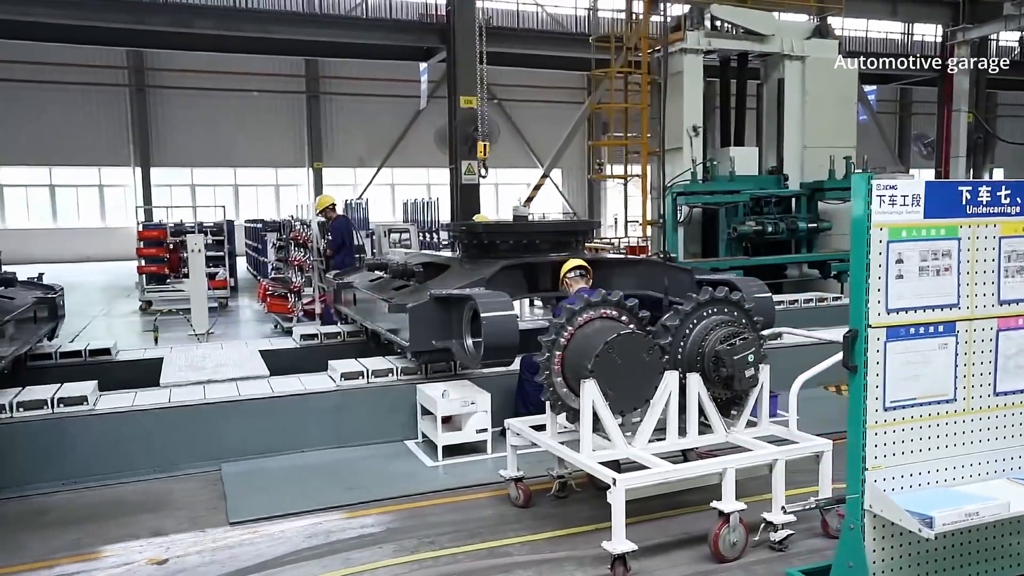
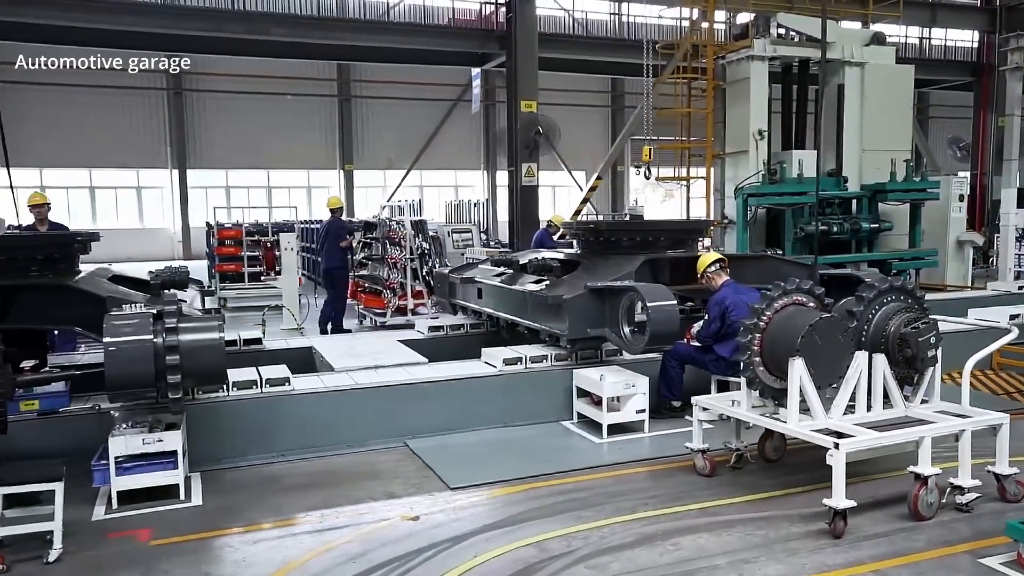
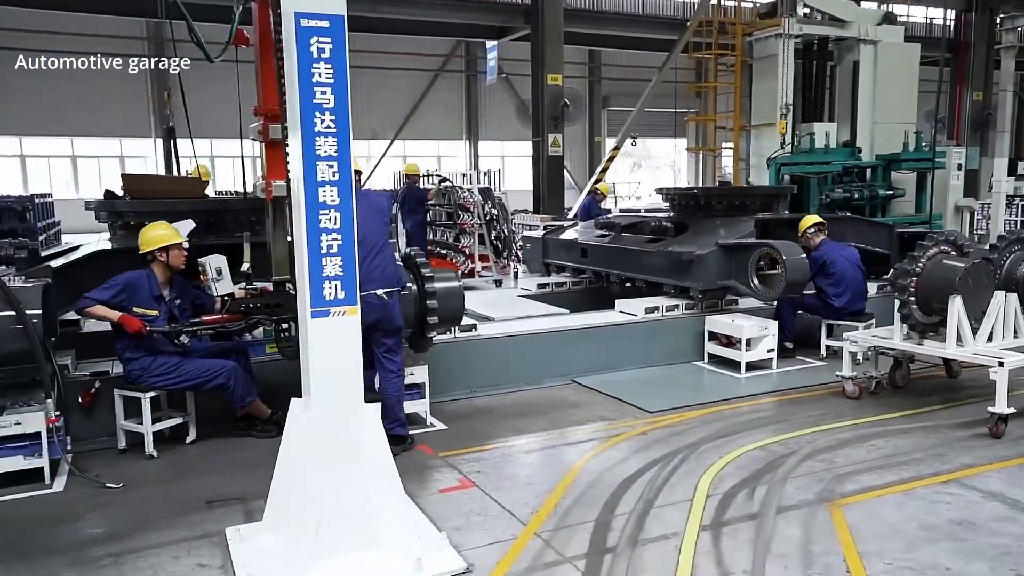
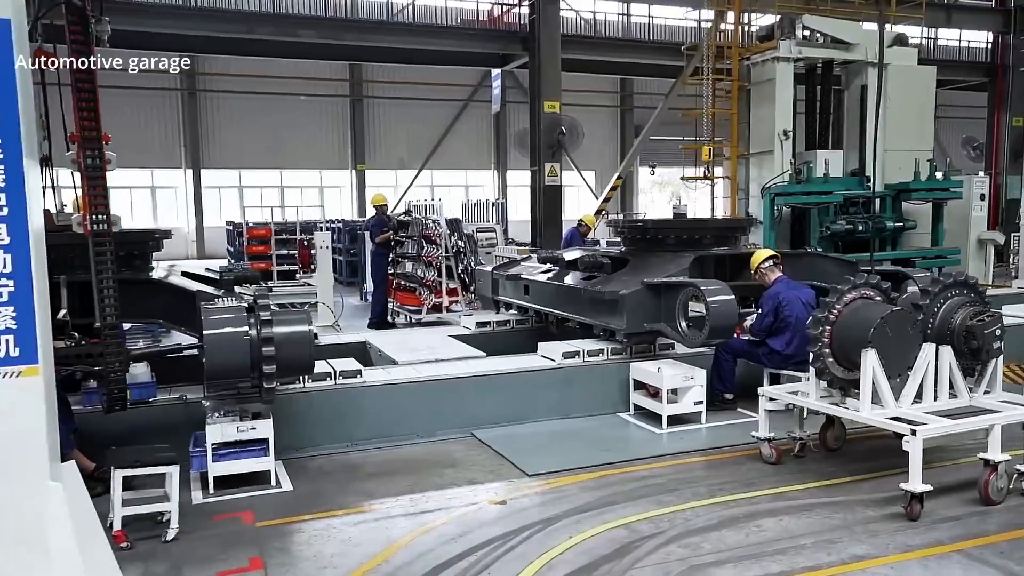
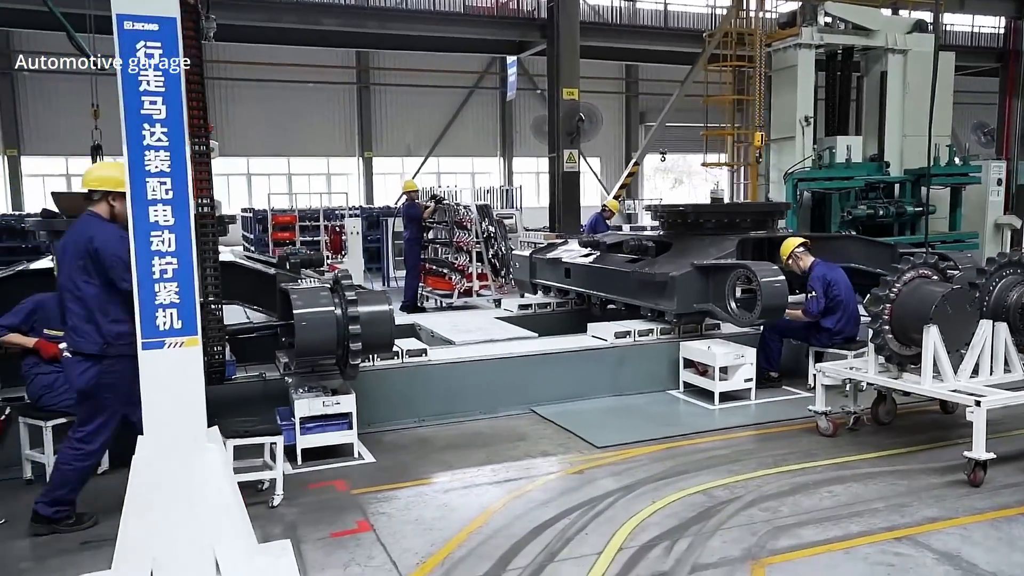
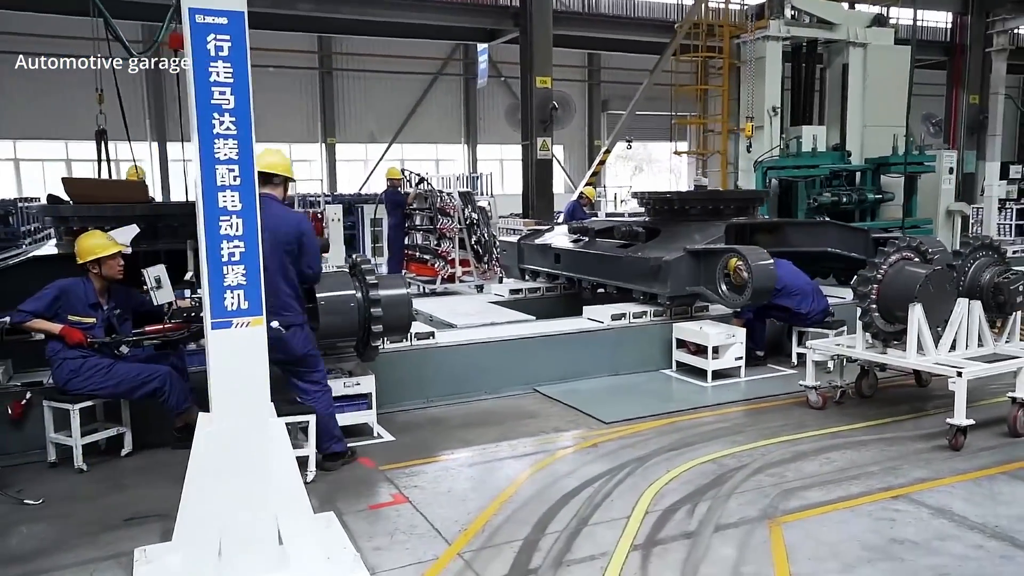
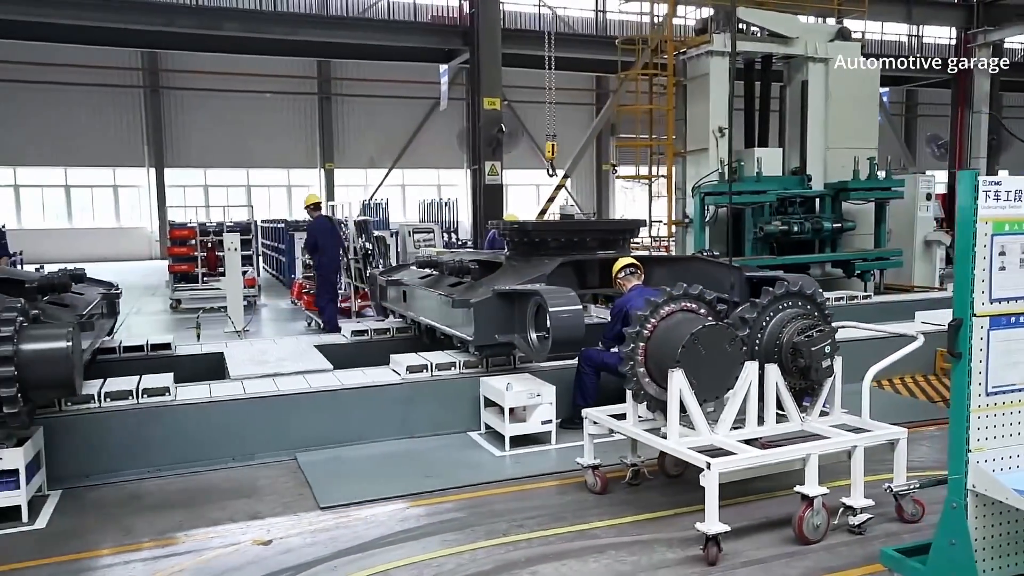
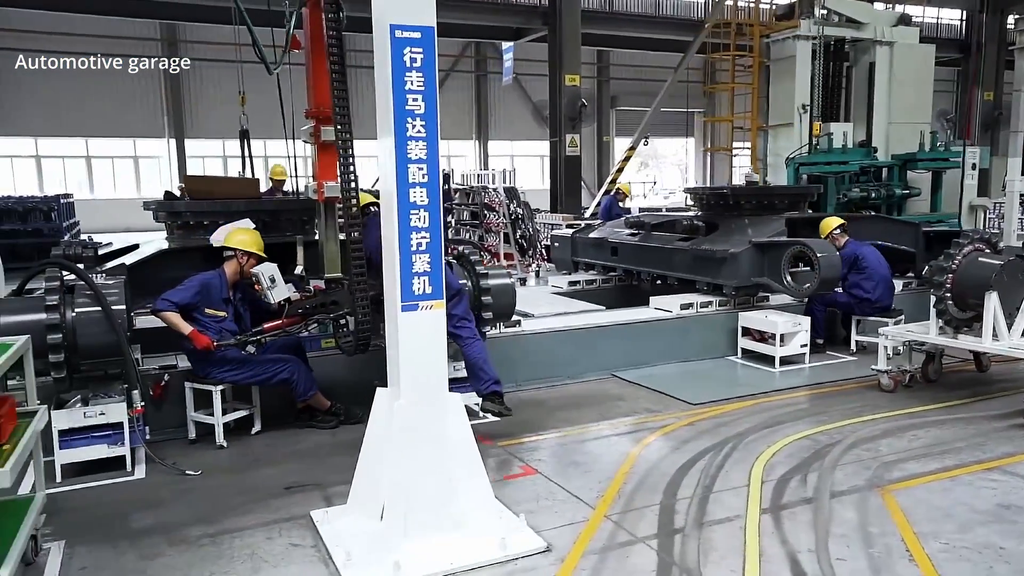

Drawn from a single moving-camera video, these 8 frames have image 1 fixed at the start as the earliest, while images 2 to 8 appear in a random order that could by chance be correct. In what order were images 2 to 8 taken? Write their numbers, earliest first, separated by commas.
7, 2, 4, 5, 6, 3, 8
